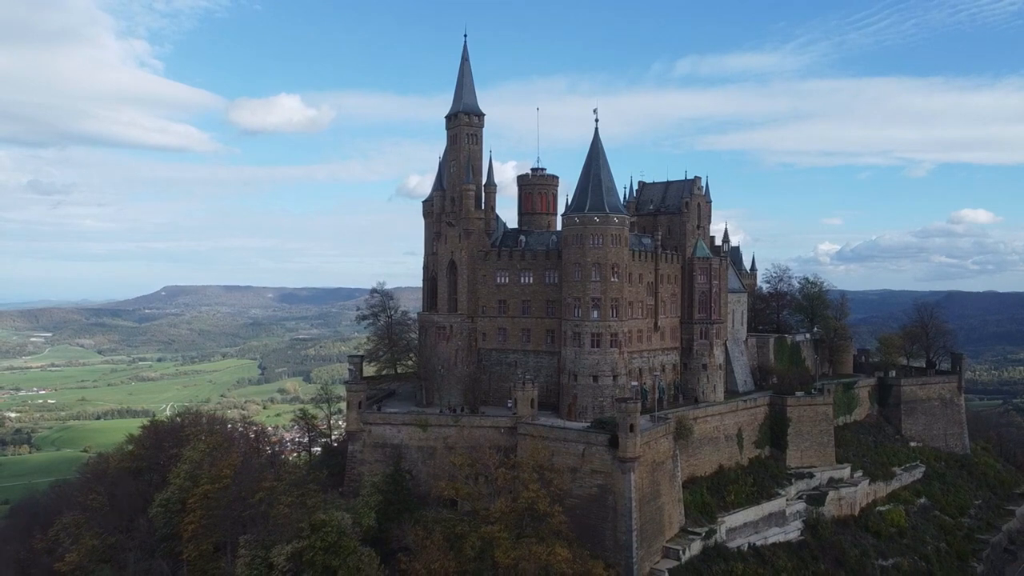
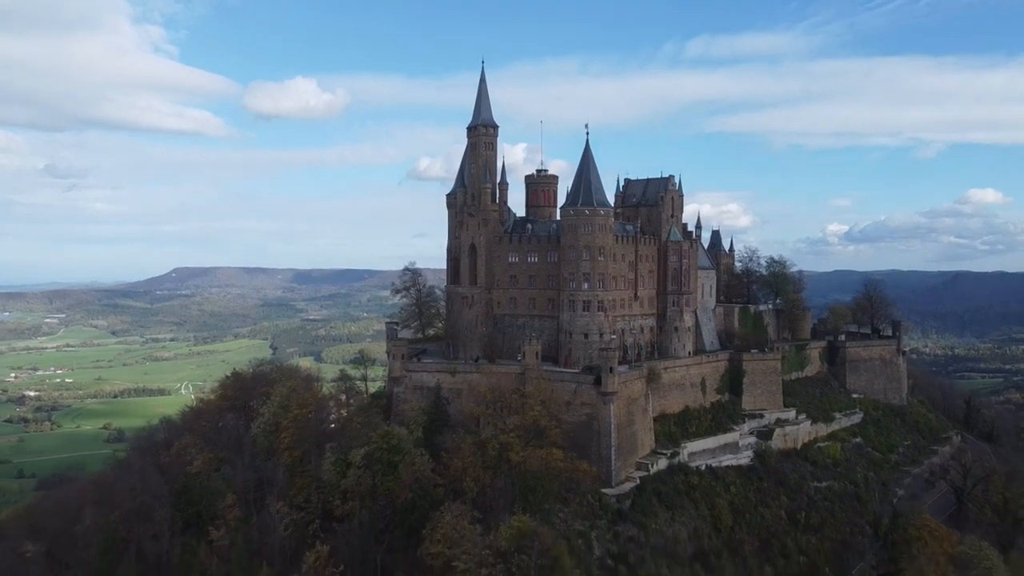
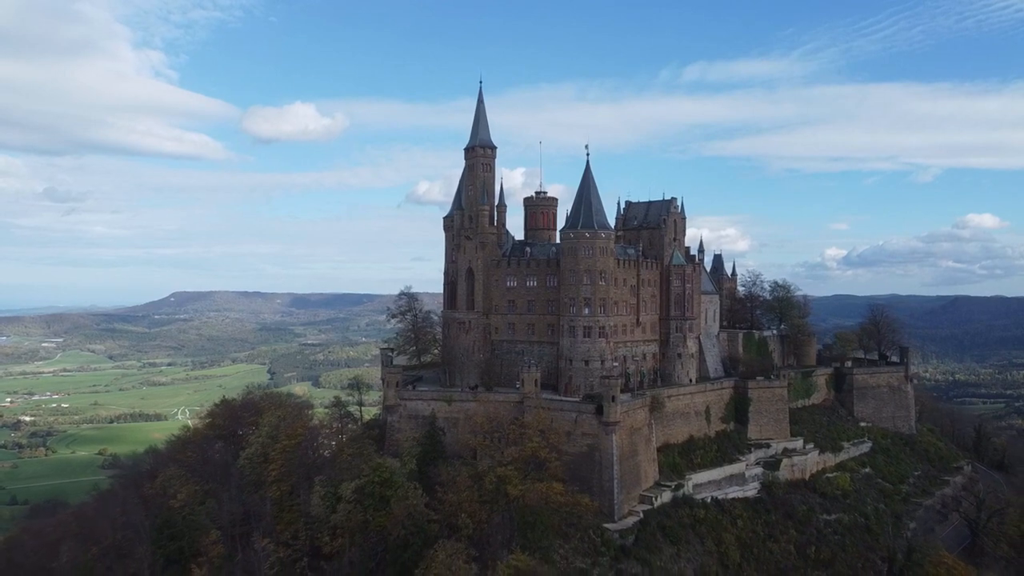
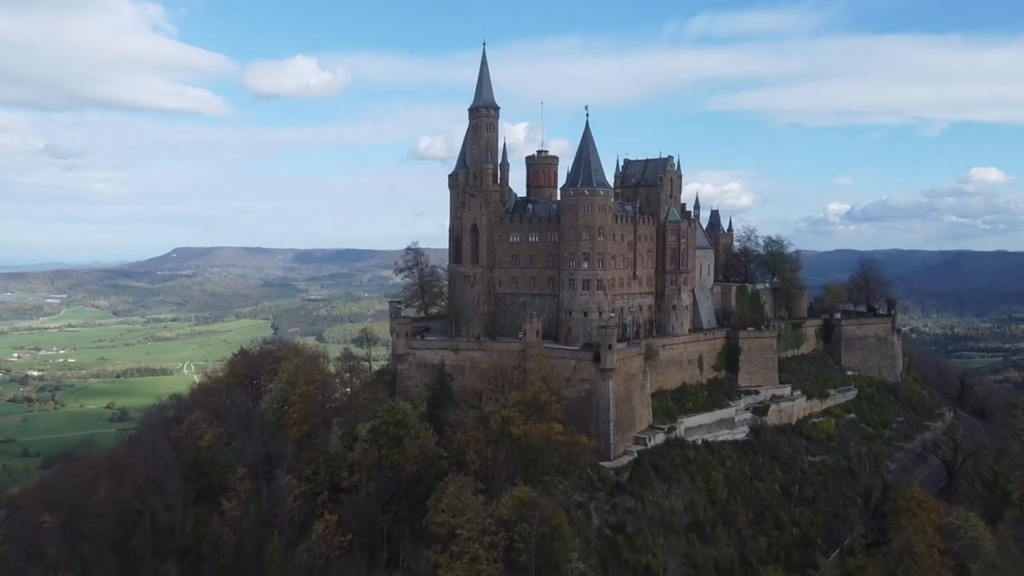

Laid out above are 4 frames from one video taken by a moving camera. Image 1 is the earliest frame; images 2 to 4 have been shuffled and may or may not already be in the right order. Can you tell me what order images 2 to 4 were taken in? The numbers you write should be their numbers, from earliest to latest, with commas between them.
3, 2, 4
